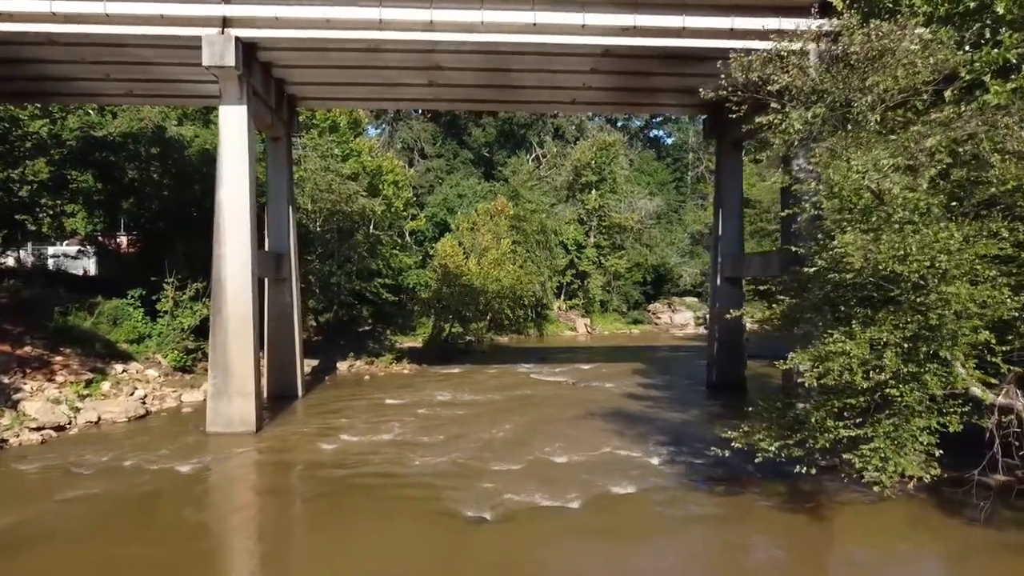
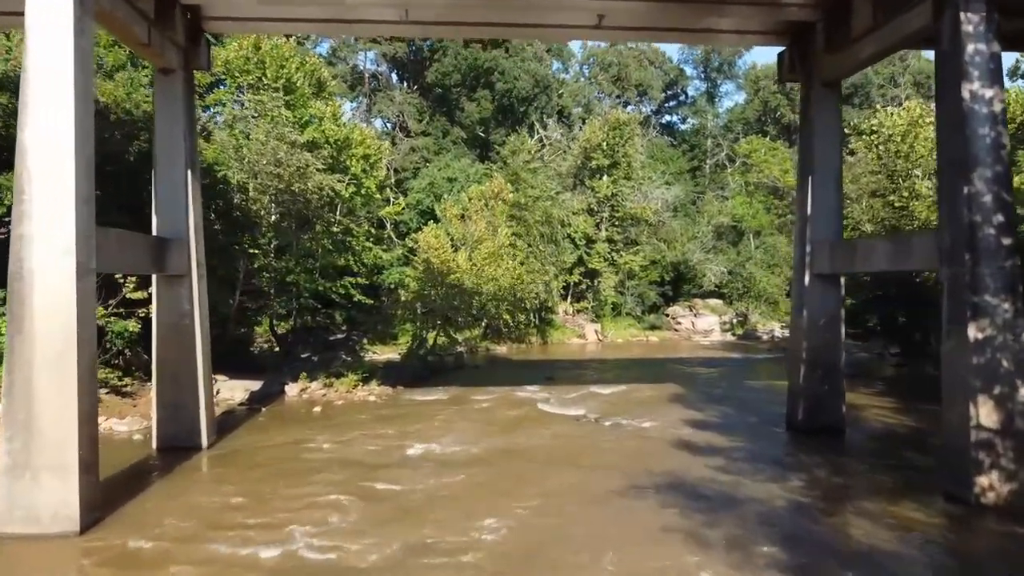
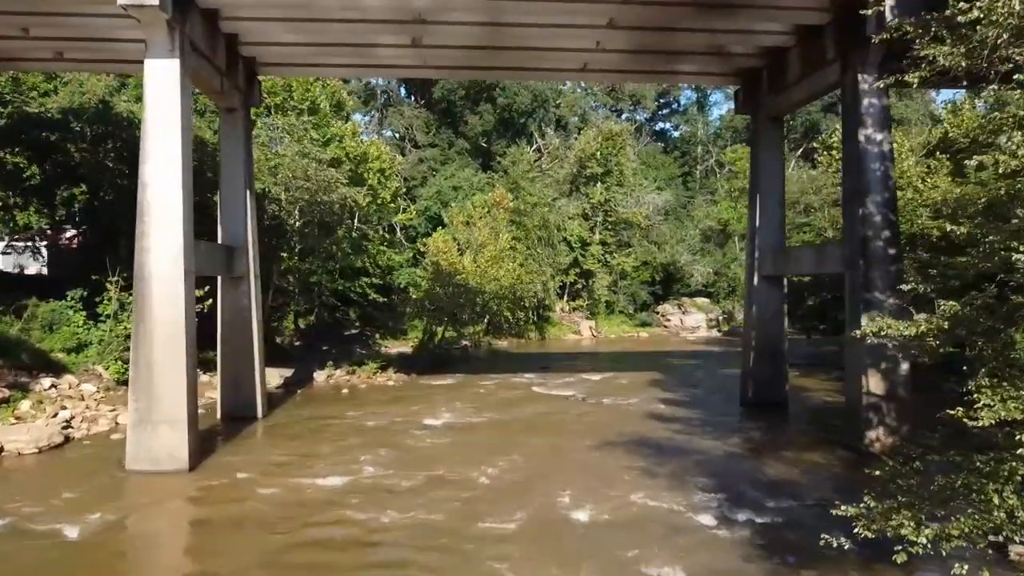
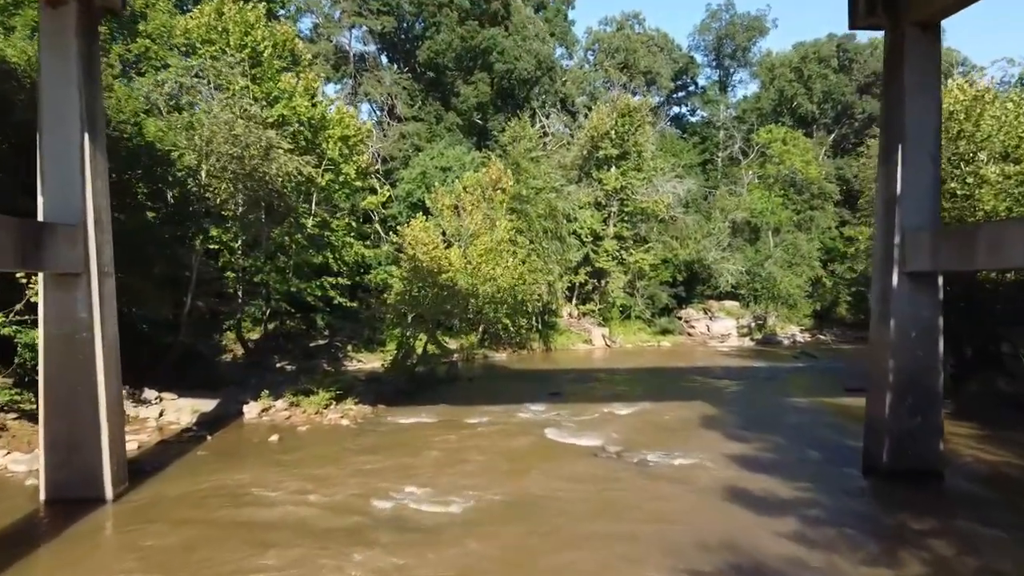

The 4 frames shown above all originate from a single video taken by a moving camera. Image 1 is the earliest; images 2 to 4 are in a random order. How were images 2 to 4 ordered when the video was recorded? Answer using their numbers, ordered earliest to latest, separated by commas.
3, 2, 4
